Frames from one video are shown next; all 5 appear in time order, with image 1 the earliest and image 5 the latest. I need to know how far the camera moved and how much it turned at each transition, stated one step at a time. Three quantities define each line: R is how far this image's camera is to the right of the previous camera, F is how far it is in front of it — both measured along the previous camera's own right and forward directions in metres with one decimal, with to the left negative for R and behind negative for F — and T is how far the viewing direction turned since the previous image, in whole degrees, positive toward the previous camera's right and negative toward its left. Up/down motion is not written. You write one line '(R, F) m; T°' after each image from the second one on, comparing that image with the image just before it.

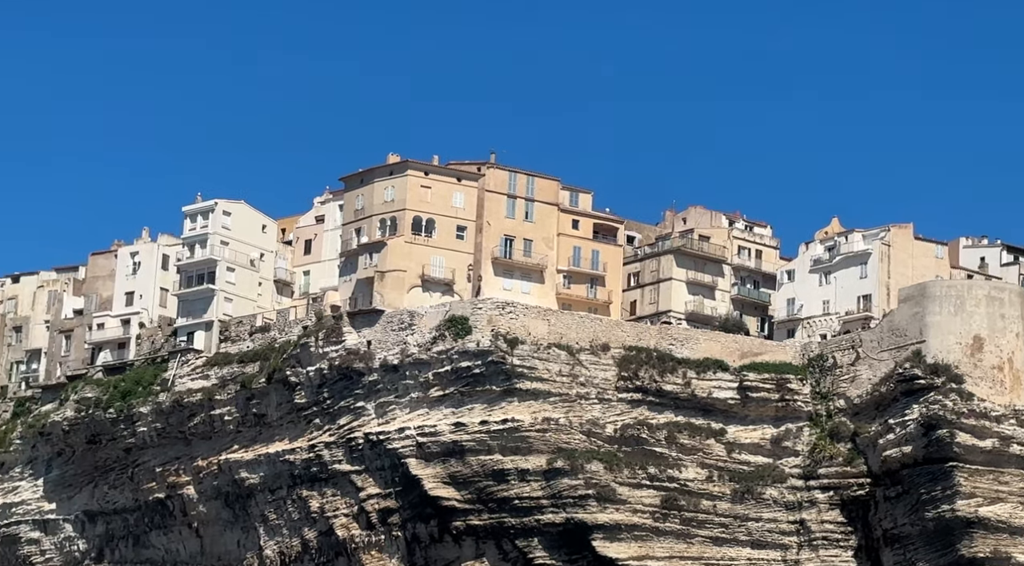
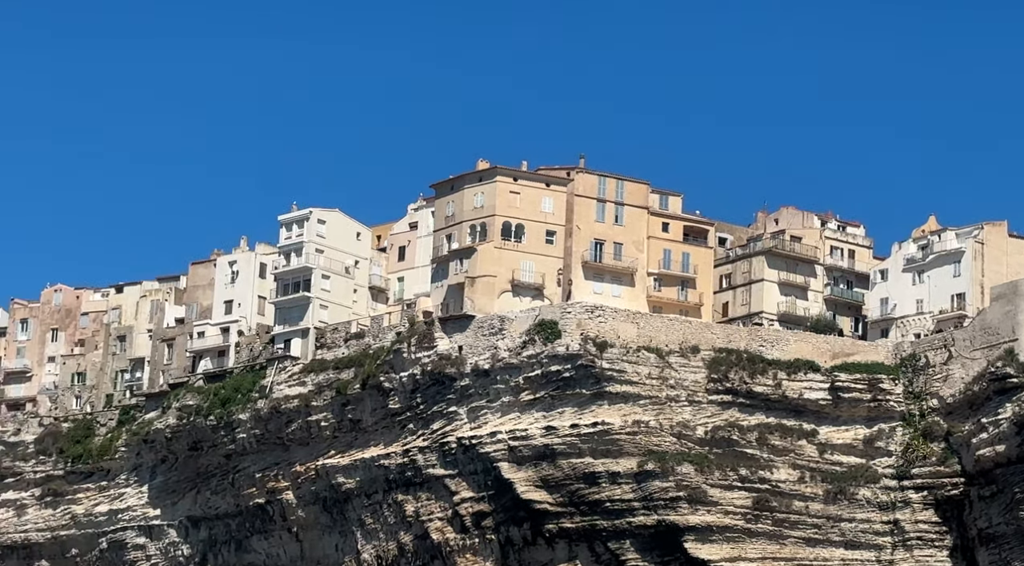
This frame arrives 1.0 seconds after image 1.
(+1.0, -0.4) m; -4°
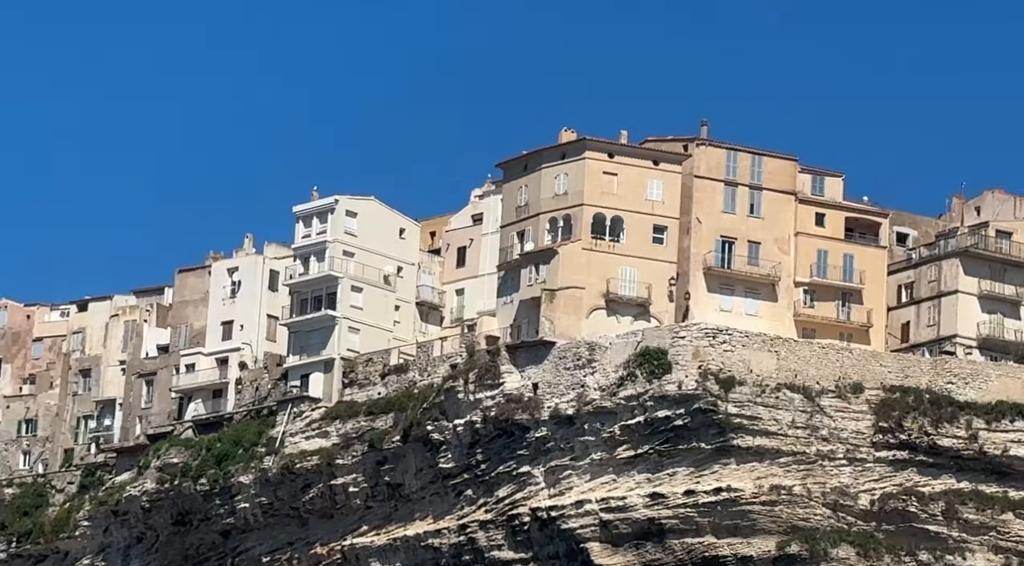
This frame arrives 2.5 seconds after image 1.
(+0.4, +11.3) m; -4°
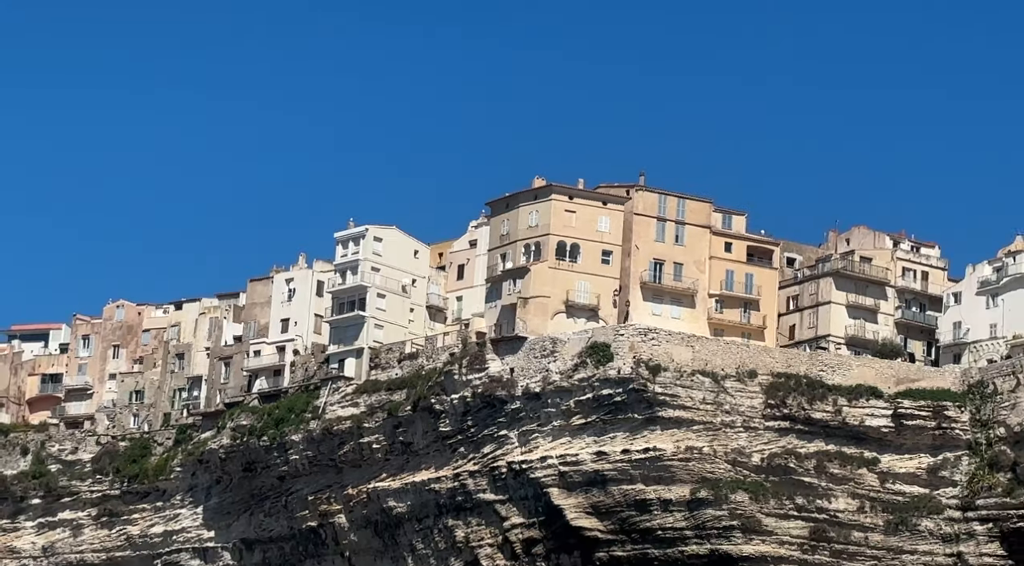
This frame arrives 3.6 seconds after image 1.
(+1.3, -10.6) m; -1°
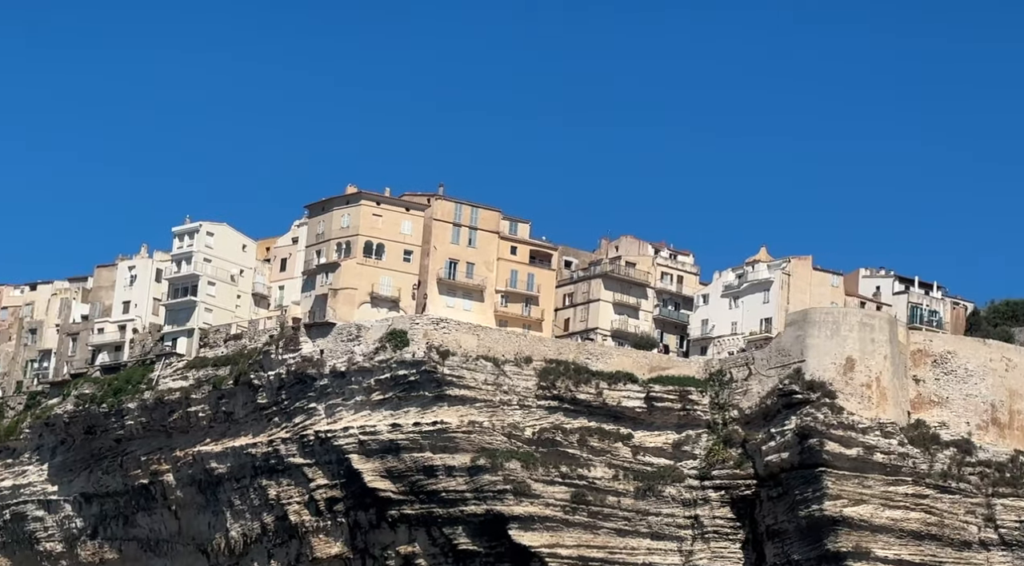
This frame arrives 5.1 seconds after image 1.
(+2.1, -6.7) m; +4°
